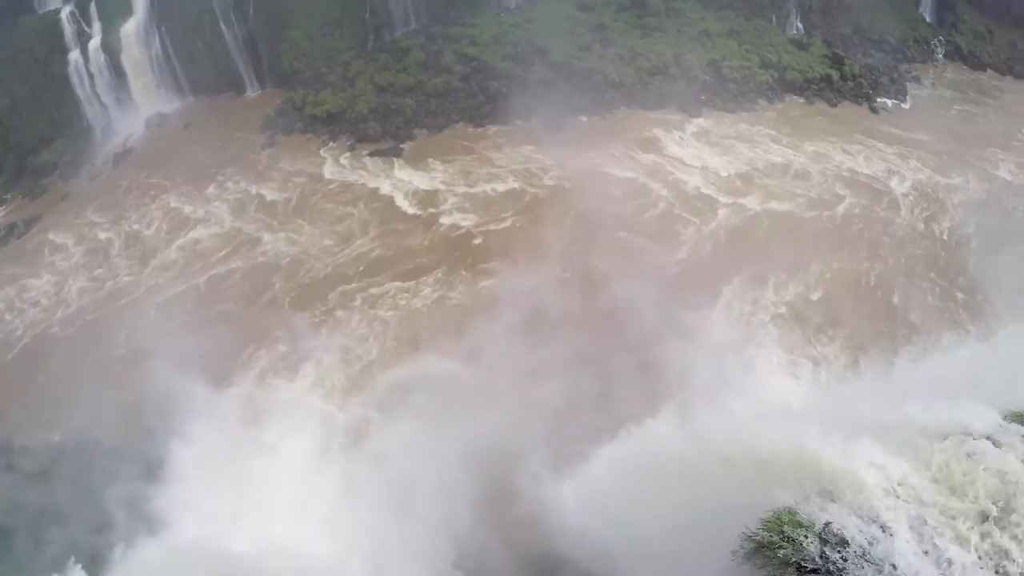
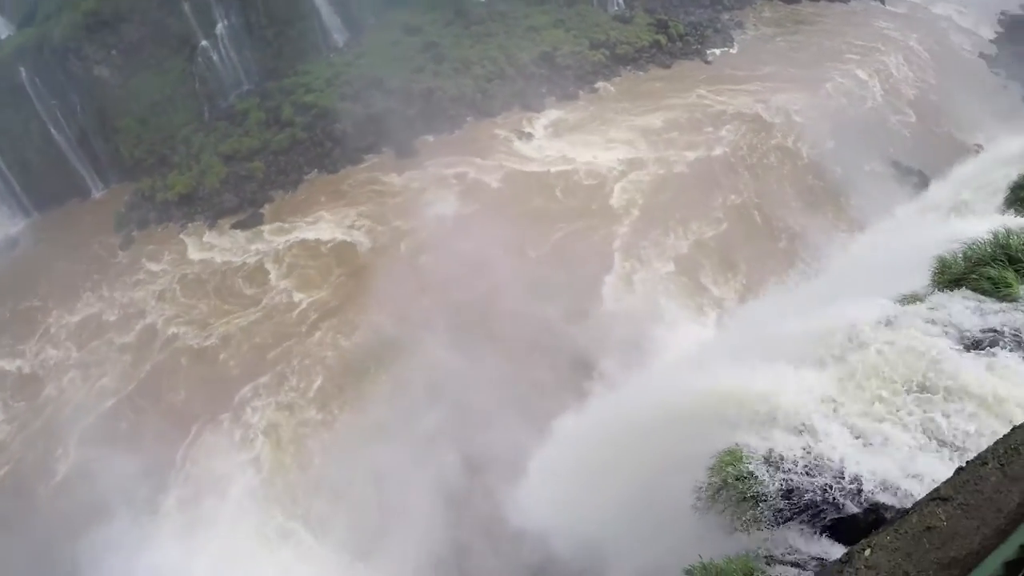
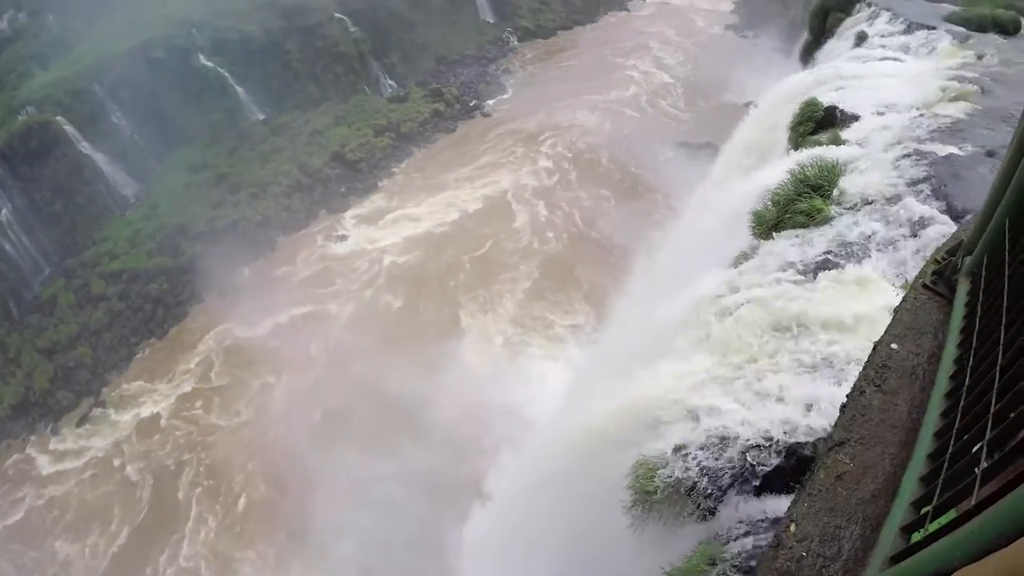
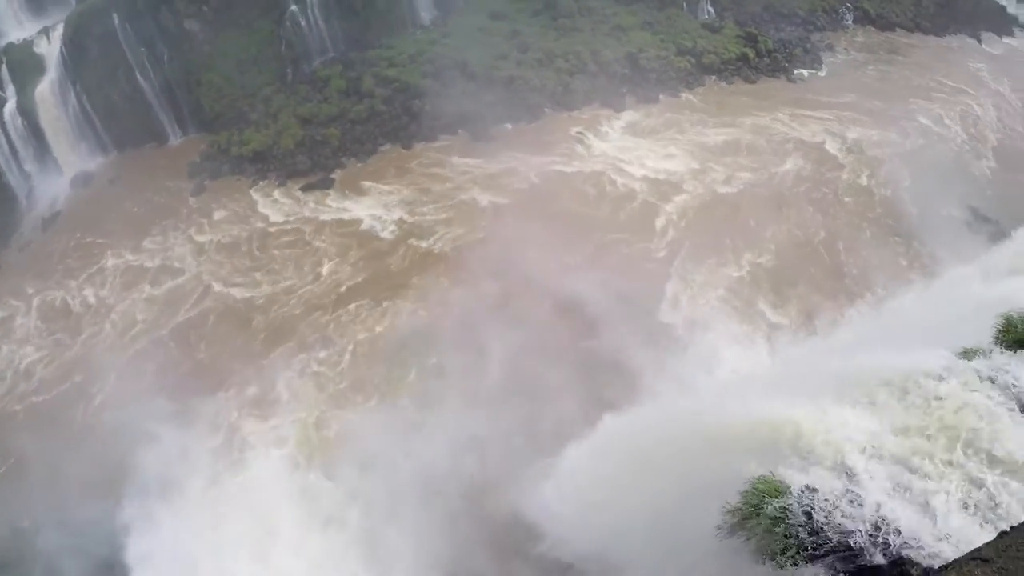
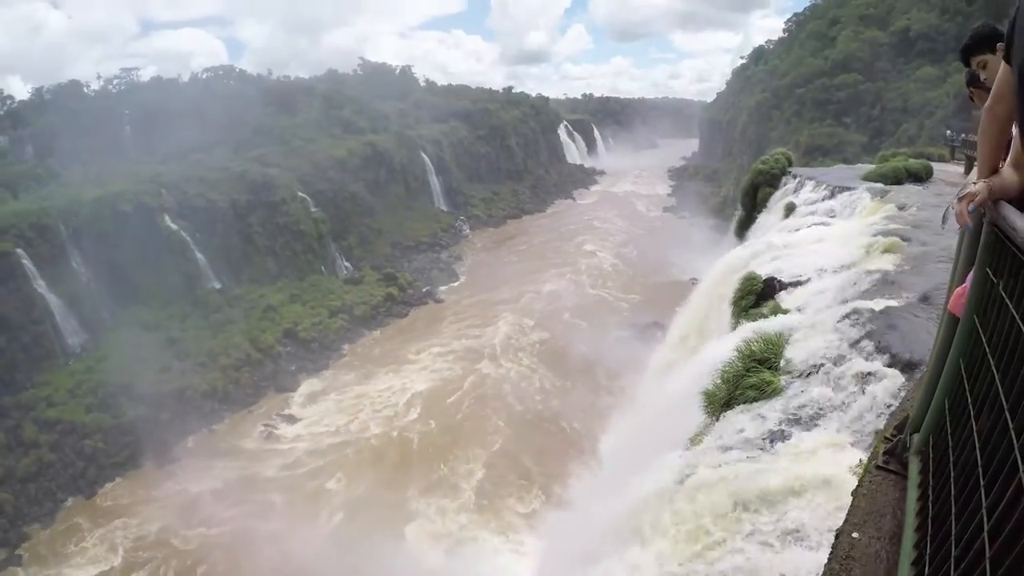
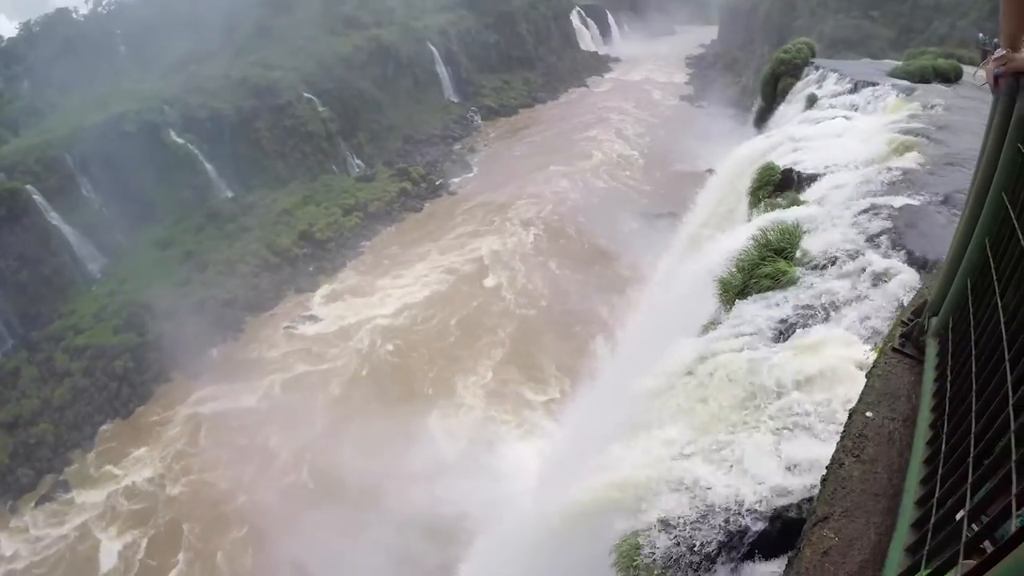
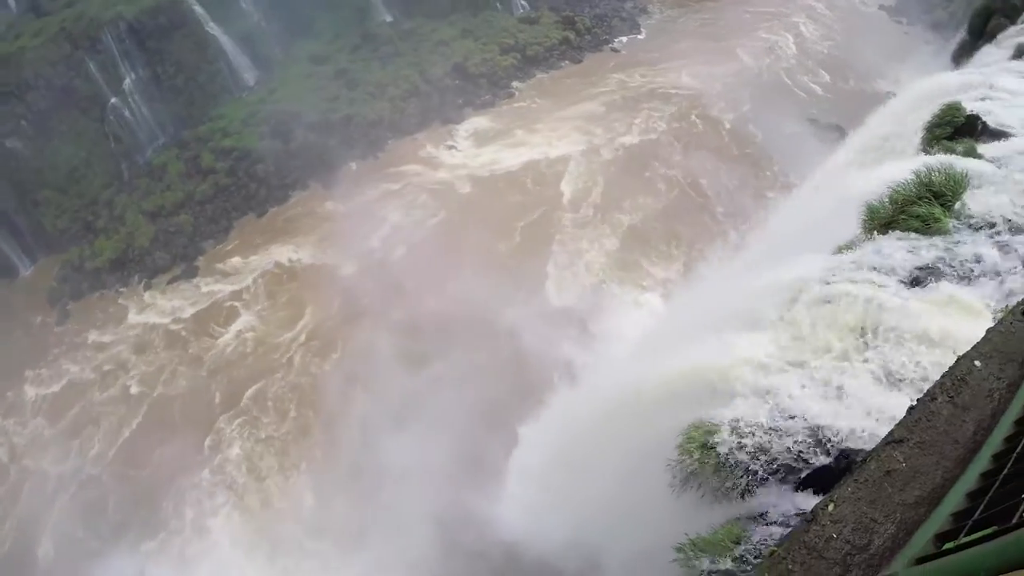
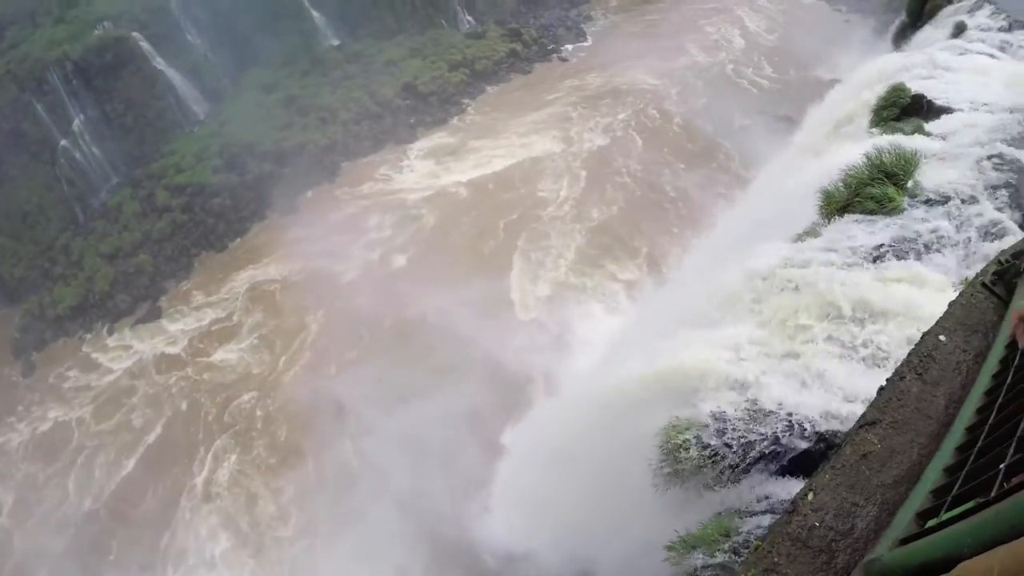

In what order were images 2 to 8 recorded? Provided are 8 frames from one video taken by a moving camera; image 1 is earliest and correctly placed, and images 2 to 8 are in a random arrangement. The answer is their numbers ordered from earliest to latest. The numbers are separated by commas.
4, 2, 7, 8, 3, 6, 5
